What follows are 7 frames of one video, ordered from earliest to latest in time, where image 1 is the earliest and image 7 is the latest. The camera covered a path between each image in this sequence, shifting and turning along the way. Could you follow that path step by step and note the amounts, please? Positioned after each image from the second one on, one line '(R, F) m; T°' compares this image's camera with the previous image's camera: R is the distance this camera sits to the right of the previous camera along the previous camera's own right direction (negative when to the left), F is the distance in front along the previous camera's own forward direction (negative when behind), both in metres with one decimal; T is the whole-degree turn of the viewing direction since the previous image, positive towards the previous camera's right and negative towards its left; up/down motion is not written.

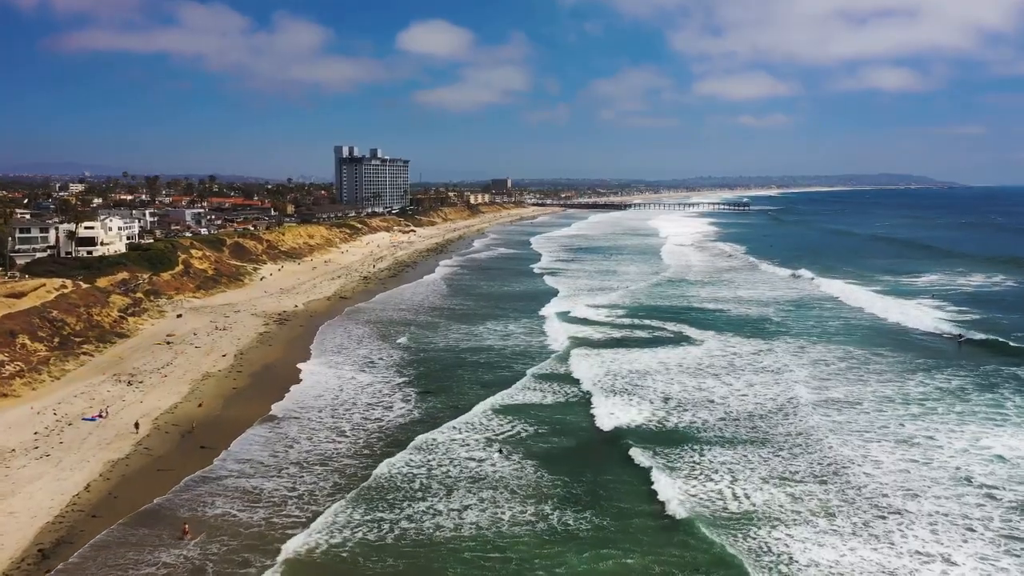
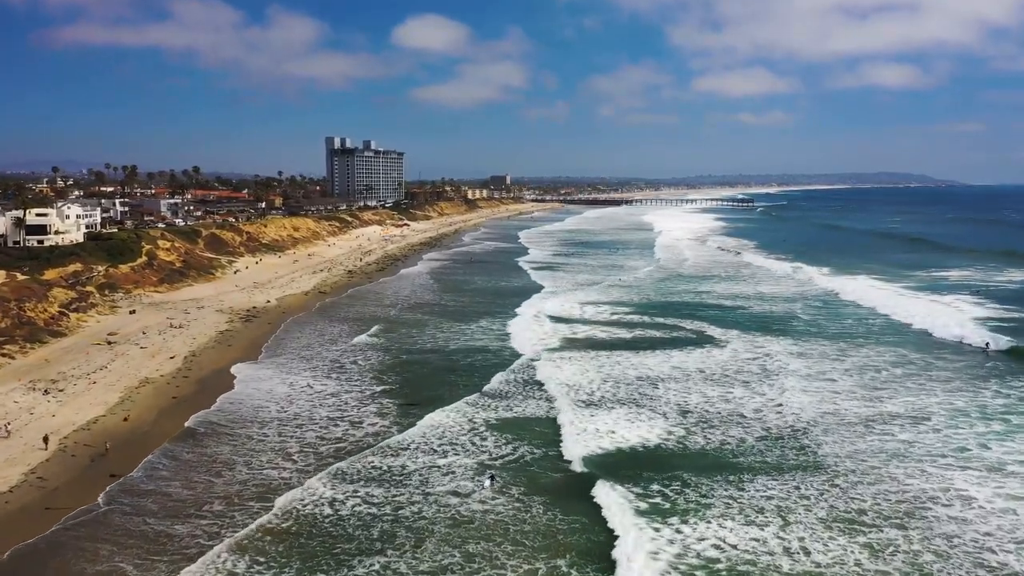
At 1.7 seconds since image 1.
(+0.2, +3.2) m; 0°
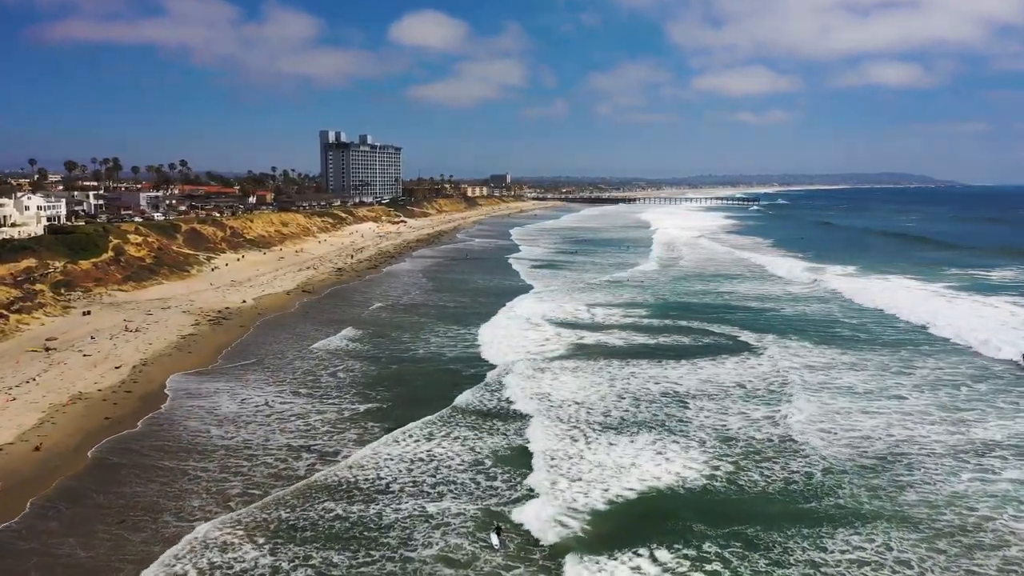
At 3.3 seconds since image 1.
(-0.1, +3.0) m; 0°
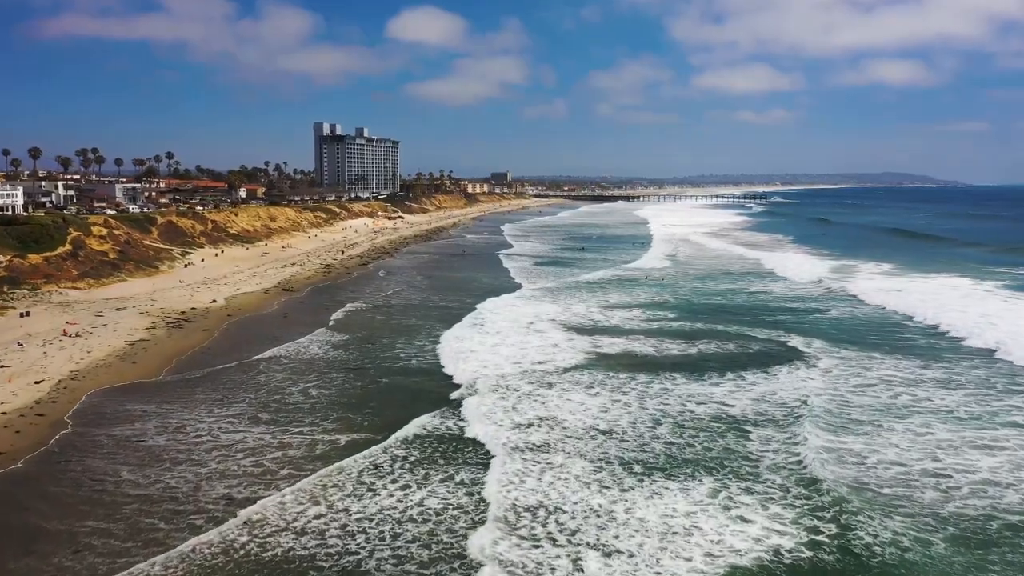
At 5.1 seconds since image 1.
(-0.2, +3.2) m; 0°
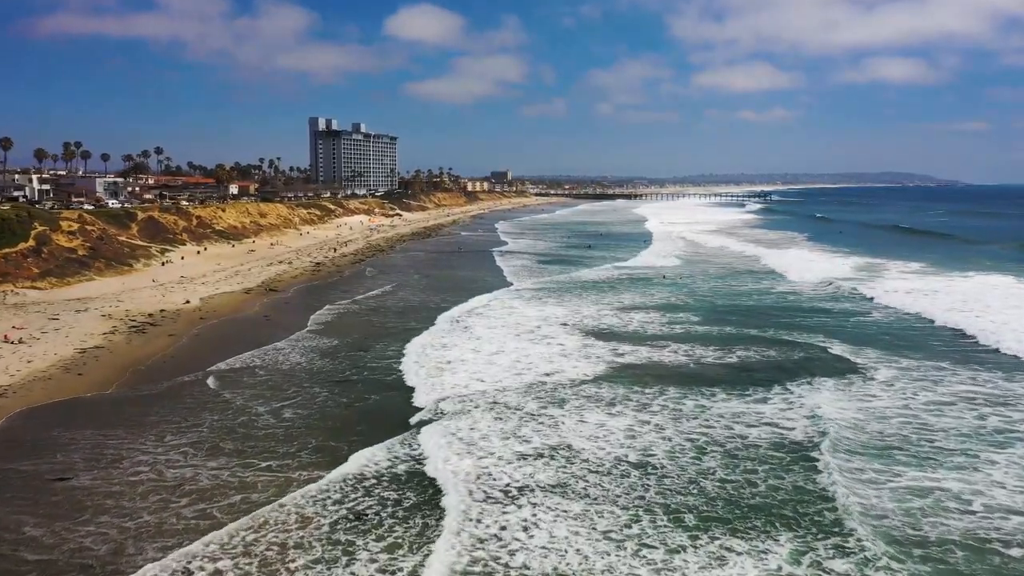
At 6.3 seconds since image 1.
(-0.2, +2.3) m; 0°
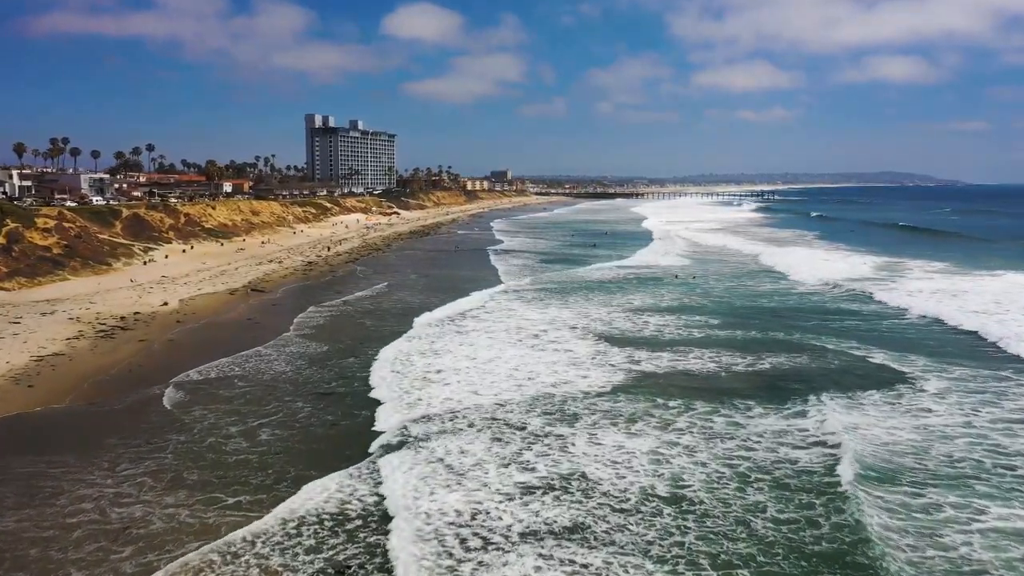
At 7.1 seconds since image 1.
(-0.1, +1.6) m; 0°
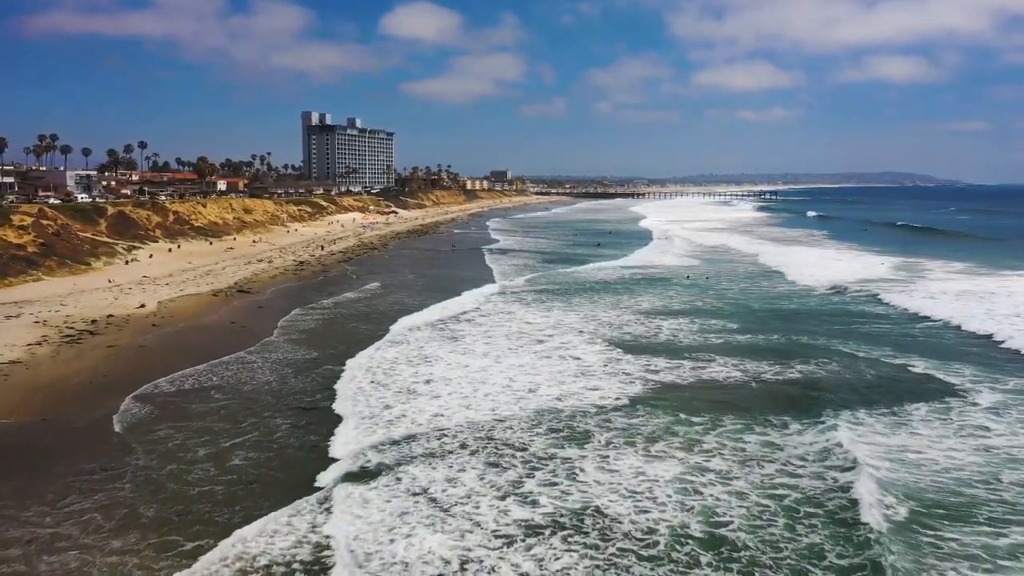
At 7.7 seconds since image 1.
(-0.1, +1.4) m; 0°
